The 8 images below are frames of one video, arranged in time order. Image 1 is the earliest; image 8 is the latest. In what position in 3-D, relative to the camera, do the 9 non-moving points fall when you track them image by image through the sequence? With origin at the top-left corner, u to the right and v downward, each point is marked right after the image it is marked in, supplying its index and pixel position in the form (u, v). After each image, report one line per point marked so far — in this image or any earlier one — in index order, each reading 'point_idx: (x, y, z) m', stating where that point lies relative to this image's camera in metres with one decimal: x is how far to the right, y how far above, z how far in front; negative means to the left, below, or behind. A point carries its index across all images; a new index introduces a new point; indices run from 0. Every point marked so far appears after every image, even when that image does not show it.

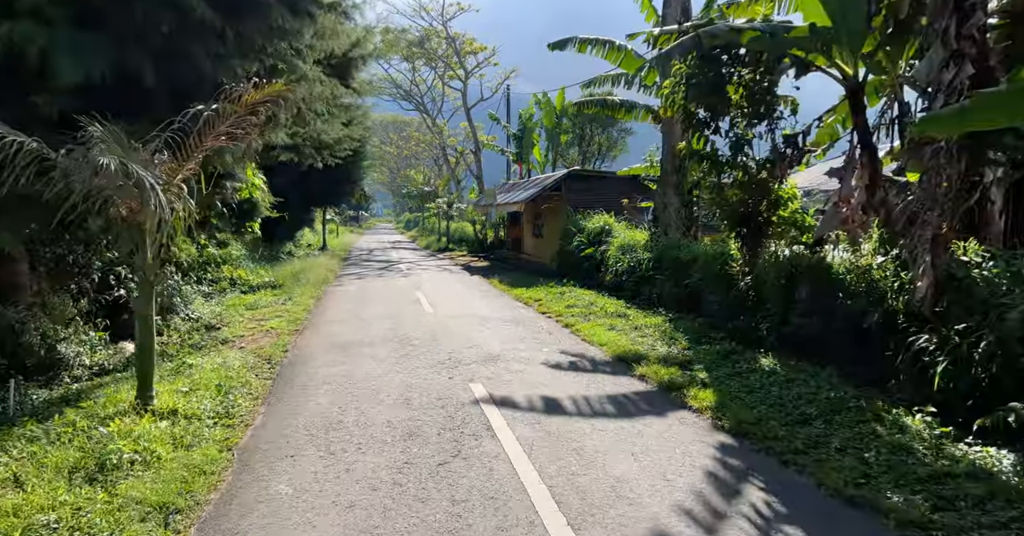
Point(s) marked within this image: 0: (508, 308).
0: (-0.1, -0.8, +12.4) m
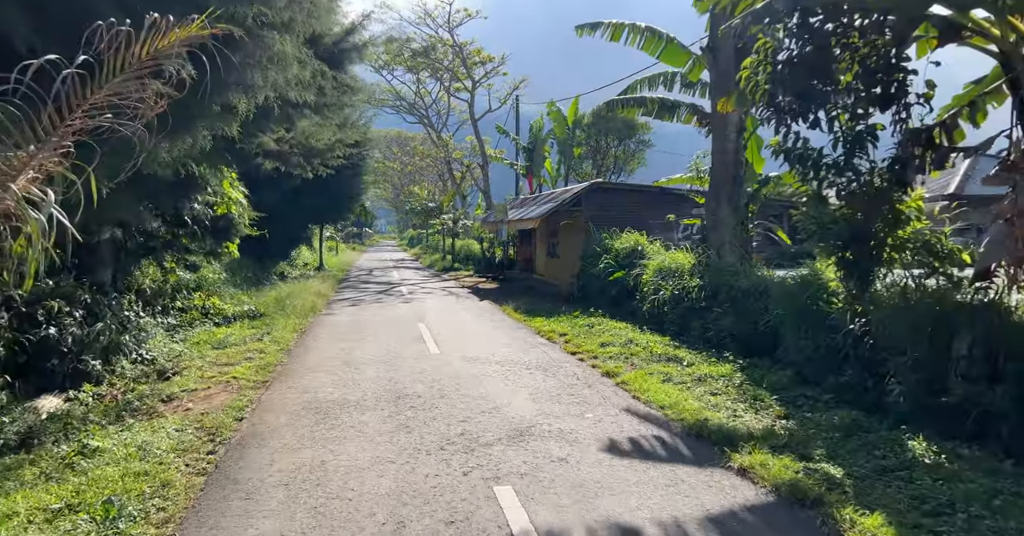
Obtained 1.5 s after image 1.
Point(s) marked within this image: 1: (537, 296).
0: (+0.3, -1.2, +10.2) m
1: (+0.6, -0.7, +17.9) m
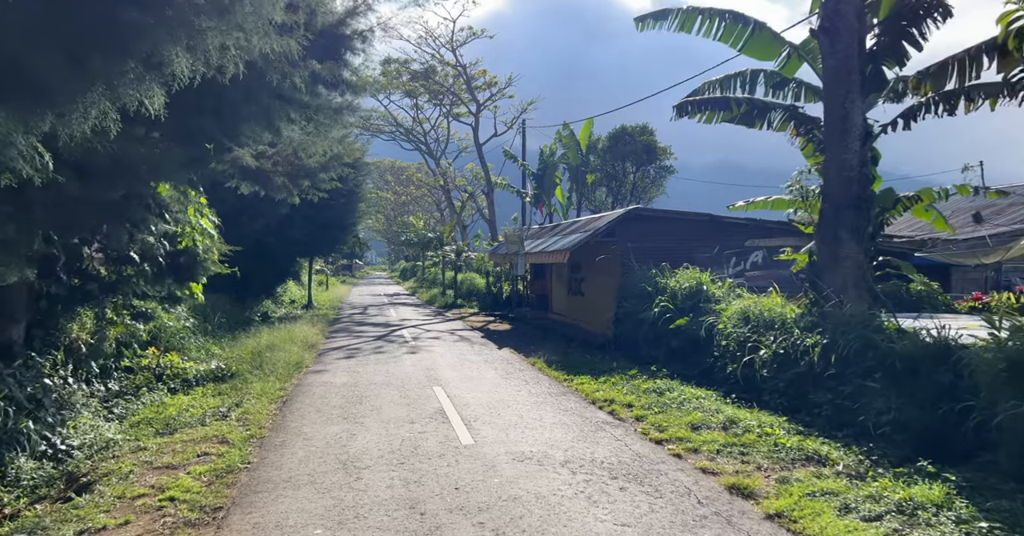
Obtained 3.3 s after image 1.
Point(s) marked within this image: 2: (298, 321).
0: (+1.0, -1.9, +7.4) m
1: (+1.2, -1.7, +15.1) m
2: (-5.5, -1.4, +17.1) m
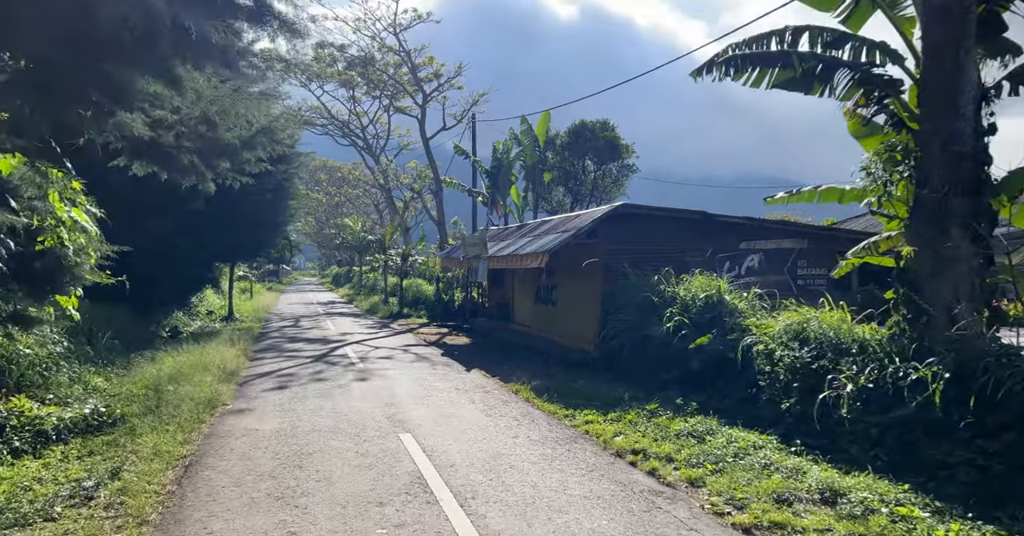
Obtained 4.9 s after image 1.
0: (+1.1, -1.9, +5.1) m
1: (+0.6, -1.8, +12.8) m
2: (-6.3, -1.5, +14.0) m
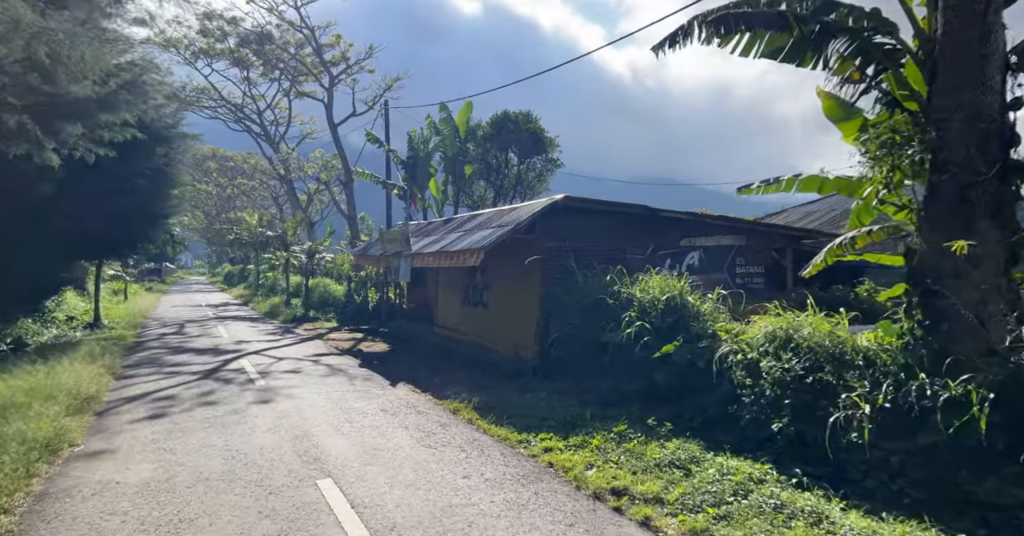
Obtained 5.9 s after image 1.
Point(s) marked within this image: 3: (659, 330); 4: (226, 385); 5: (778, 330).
0: (+1.0, -1.9, +3.8) m
1: (-0.6, -1.8, +11.3) m
2: (-7.6, -1.4, +11.6) m
3: (+1.9, -0.8, +8.4) m
4: (-4.1, -1.7, +9.6) m
5: (+2.9, -0.7, +7.1) m
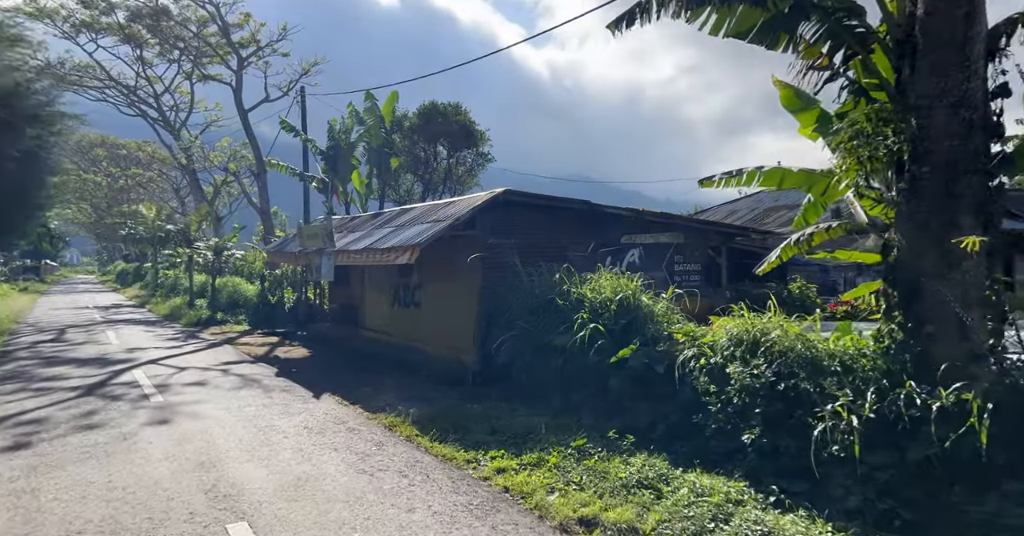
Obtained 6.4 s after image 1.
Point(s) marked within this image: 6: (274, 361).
0: (+0.8, -1.9, +3.1) m
1: (-1.7, -1.7, +10.4) m
2: (-8.6, -1.4, +9.8) m
3: (+1.2, -0.8, +7.8) m
4: (-4.9, -1.7, +8.2) m
5: (+2.3, -0.6, +6.6) m
6: (-4.5, -1.7, +12.4) m
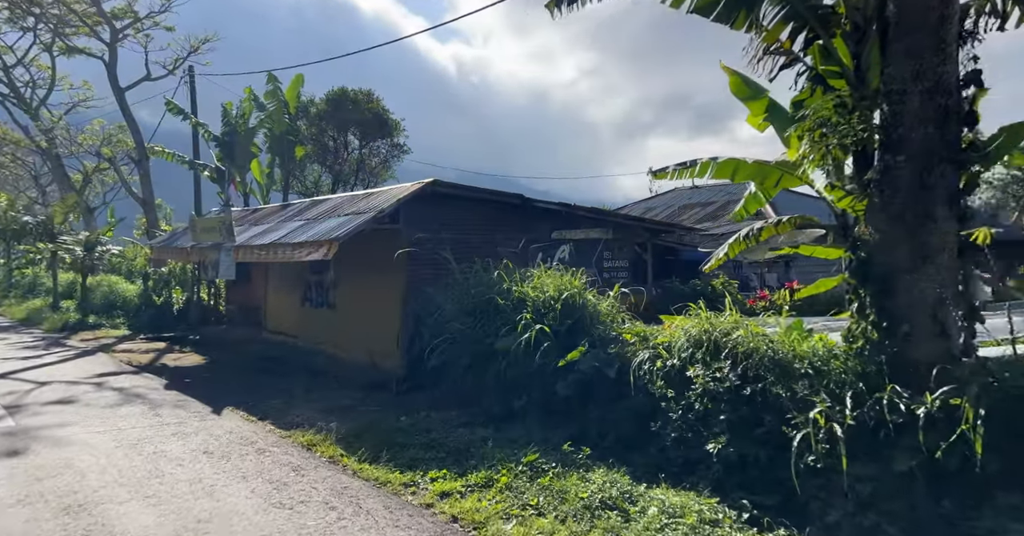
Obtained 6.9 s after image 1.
0: (+0.8, -1.9, +2.5) m
1: (-2.7, -1.7, +9.3) m
2: (-9.5, -1.3, +7.7) m
3: (+0.5, -0.7, +7.2) m
4: (-5.6, -1.6, +6.7) m
5: (+1.8, -0.6, +6.2) m
6: (-5.8, -1.7, +10.9) m
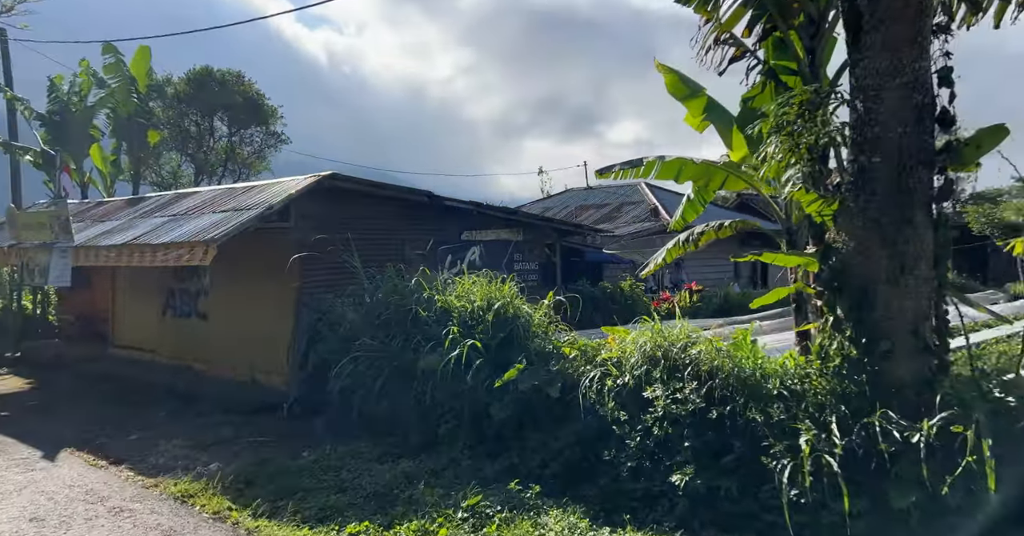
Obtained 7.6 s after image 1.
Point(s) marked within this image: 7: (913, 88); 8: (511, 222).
0: (+1.0, -1.9, +1.8) m
1: (-3.8, -1.8, +7.8) m
2: (-10.2, -1.4, +4.9) m
3: (-0.2, -0.8, +6.3) m
4: (-6.1, -1.7, +4.6) m
5: (+1.2, -0.7, +5.6) m
6: (-7.1, -1.8, +8.7) m
7: (+2.9, +1.3, +4.7) m
8: (-0.1, +0.8, +11.3) m
